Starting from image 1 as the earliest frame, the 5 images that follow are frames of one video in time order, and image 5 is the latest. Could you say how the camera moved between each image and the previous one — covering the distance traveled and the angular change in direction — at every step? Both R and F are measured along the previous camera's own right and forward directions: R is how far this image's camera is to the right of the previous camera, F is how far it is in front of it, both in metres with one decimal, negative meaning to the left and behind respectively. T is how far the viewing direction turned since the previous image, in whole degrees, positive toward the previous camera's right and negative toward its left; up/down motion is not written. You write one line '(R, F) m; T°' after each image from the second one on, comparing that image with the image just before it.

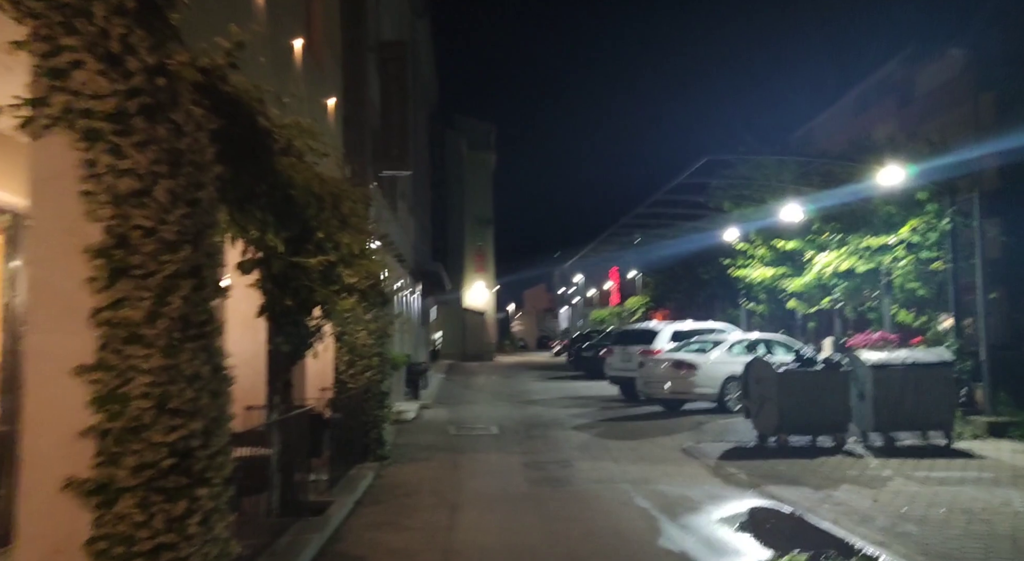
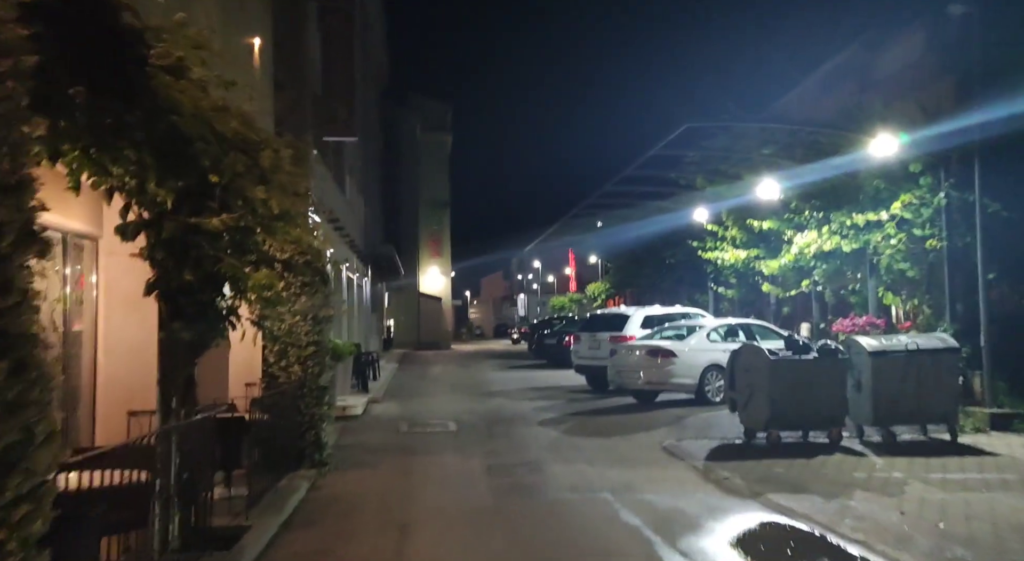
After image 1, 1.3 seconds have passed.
(0.0, +1.7) m; +3°
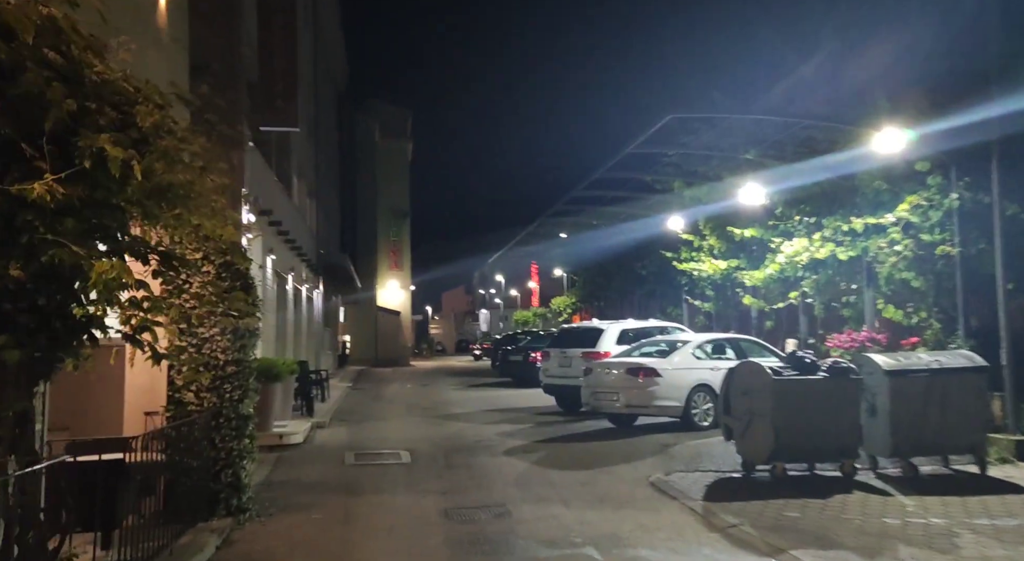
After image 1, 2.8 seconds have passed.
(0.0, +1.8) m; +2°
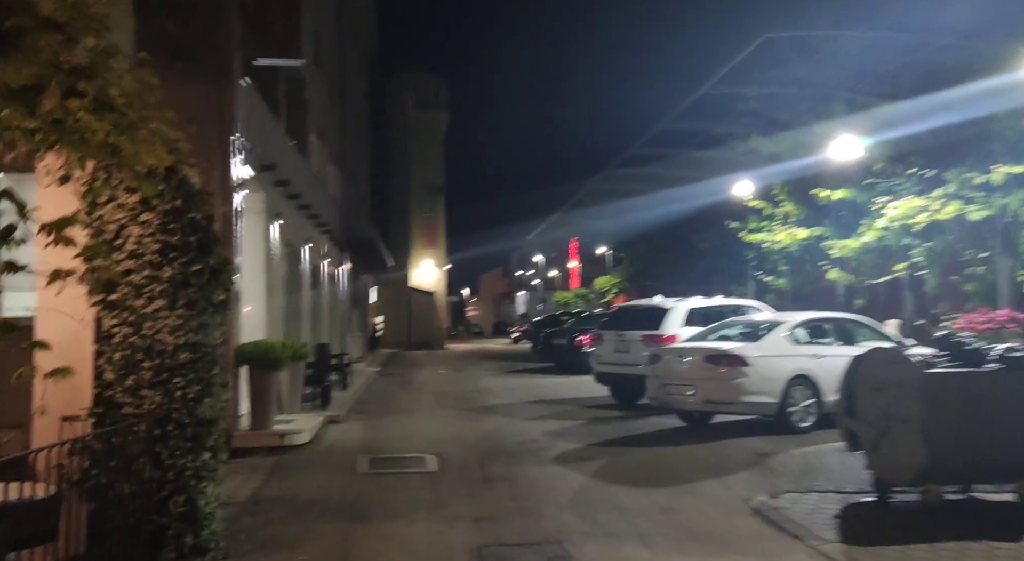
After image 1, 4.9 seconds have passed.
(-0.2, +2.6) m; -2°
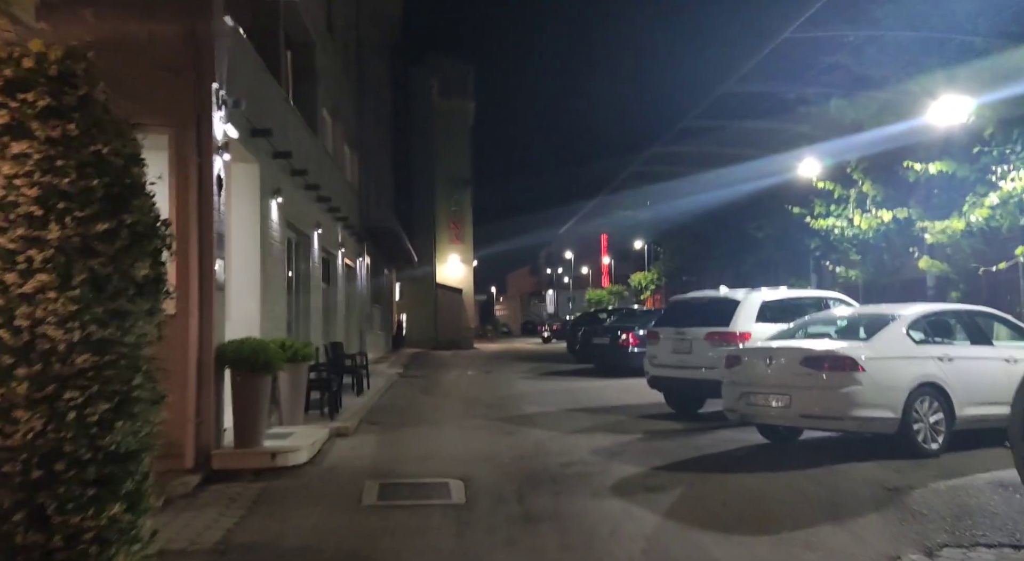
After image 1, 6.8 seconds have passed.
(-0.2, +2.3) m; -2°
